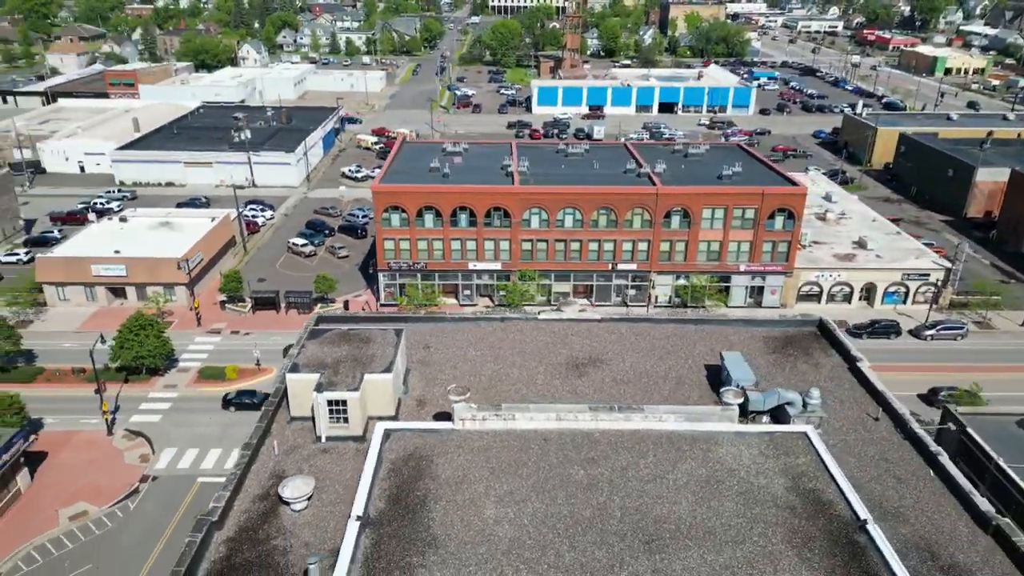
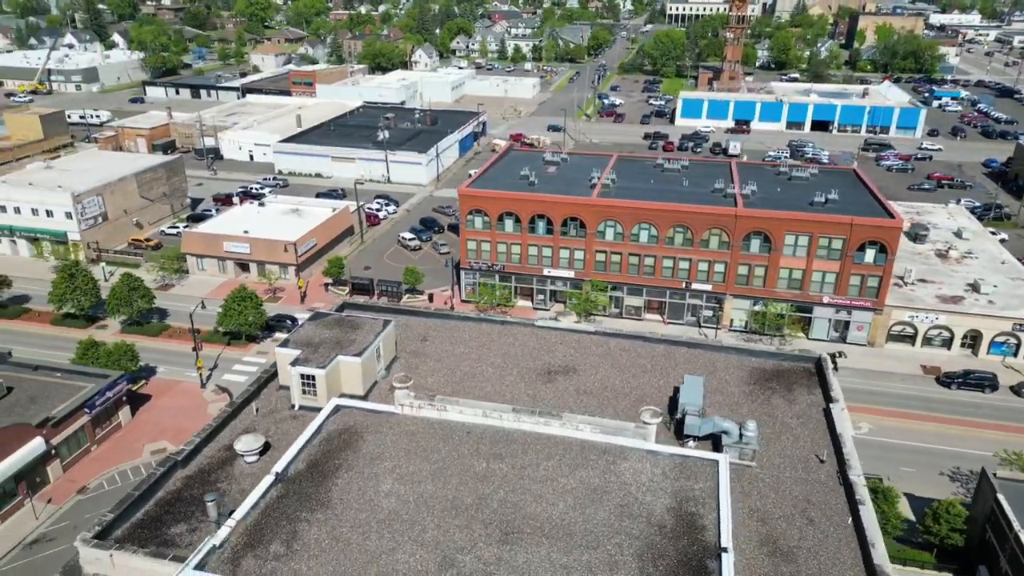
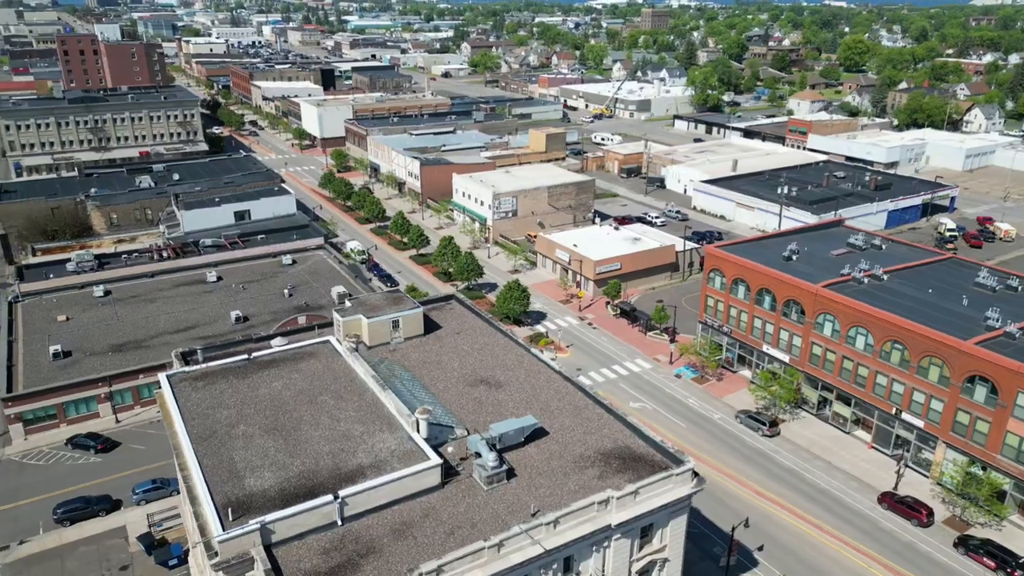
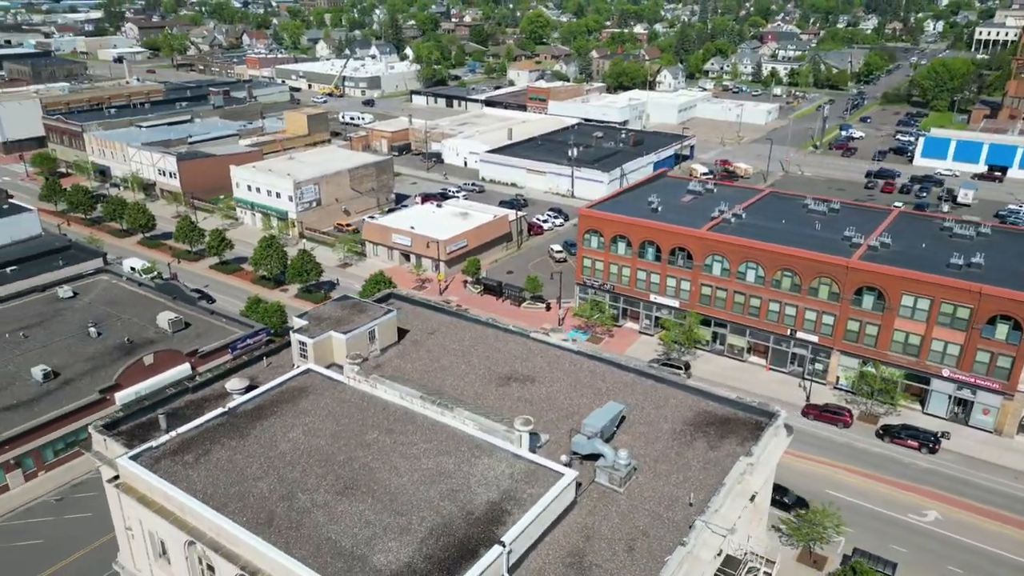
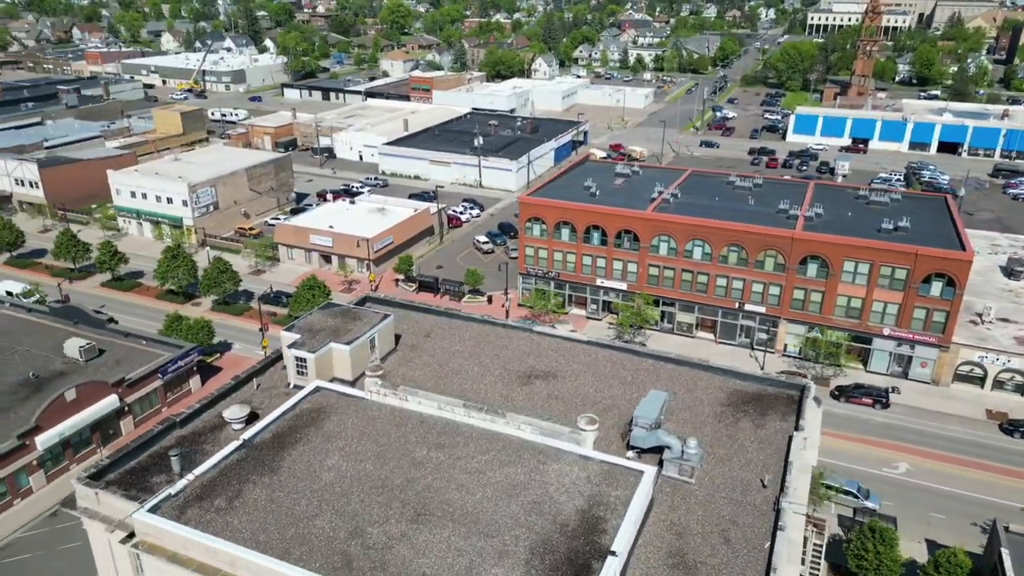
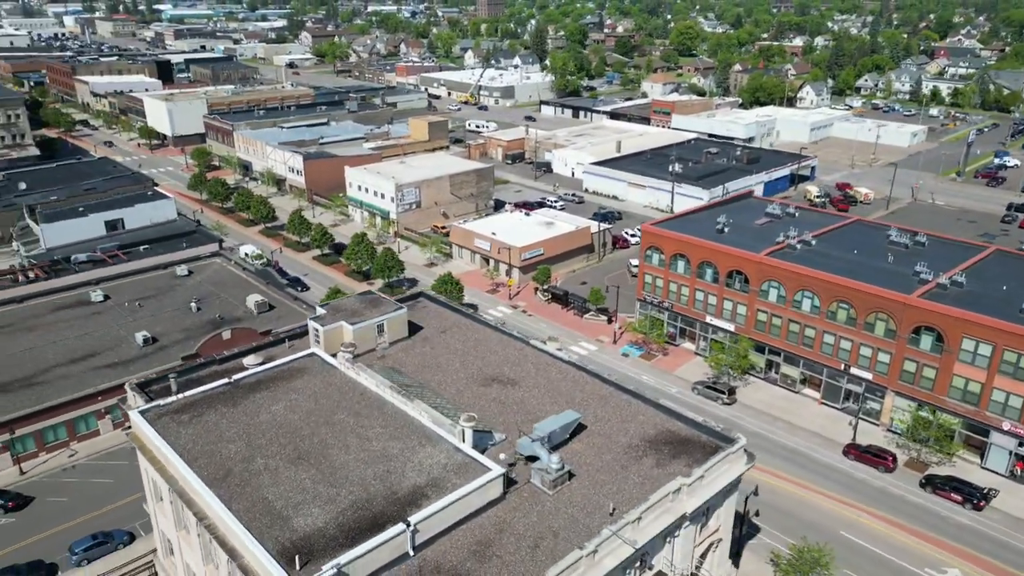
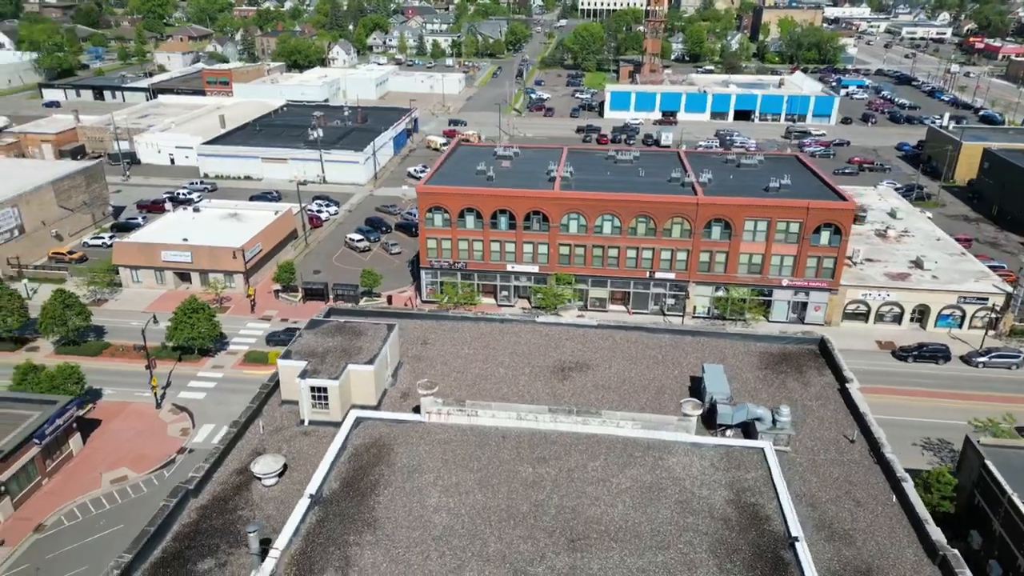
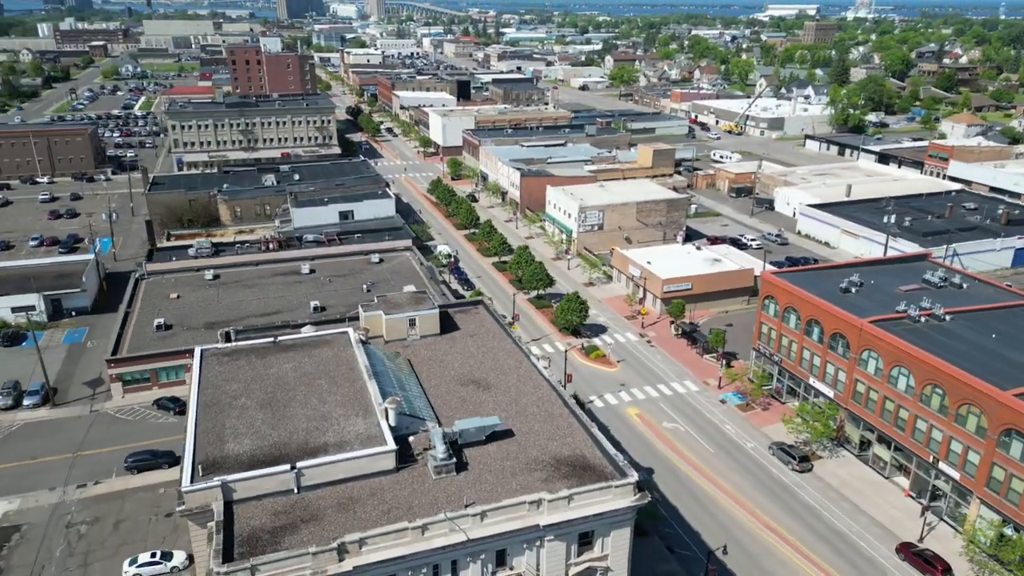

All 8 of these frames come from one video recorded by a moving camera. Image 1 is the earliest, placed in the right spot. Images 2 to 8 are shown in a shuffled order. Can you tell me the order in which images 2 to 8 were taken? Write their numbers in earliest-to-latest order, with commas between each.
7, 2, 5, 4, 6, 3, 8
